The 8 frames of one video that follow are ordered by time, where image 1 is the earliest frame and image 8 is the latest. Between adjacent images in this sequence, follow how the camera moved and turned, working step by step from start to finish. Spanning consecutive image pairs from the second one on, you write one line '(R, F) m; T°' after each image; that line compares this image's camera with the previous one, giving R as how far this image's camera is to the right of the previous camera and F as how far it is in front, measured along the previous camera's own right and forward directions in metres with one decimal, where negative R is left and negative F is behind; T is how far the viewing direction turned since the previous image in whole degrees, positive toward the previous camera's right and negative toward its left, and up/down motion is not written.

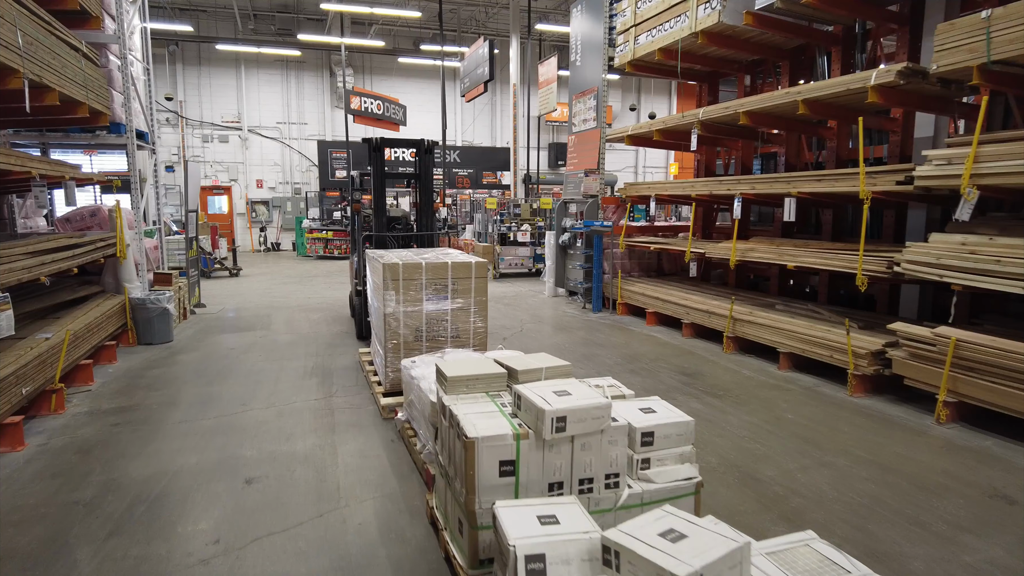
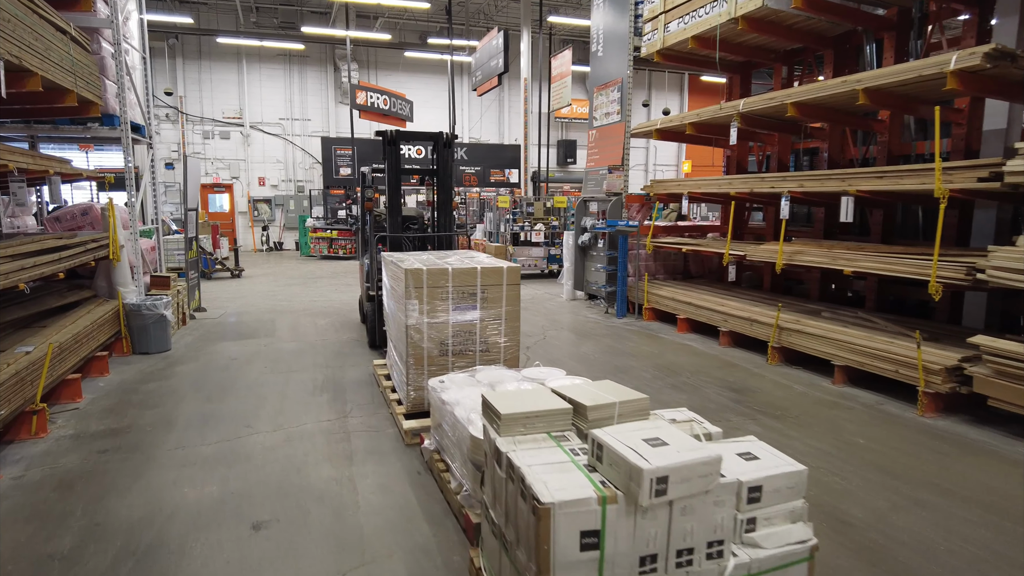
(-0.2, +0.5) m; 0°
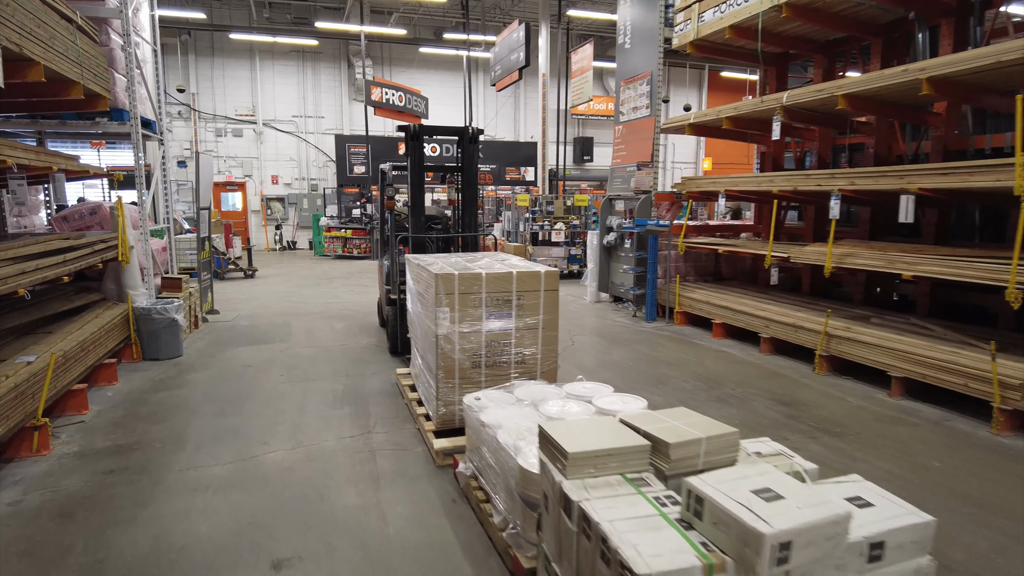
(-0.2, +0.3) m; -1°
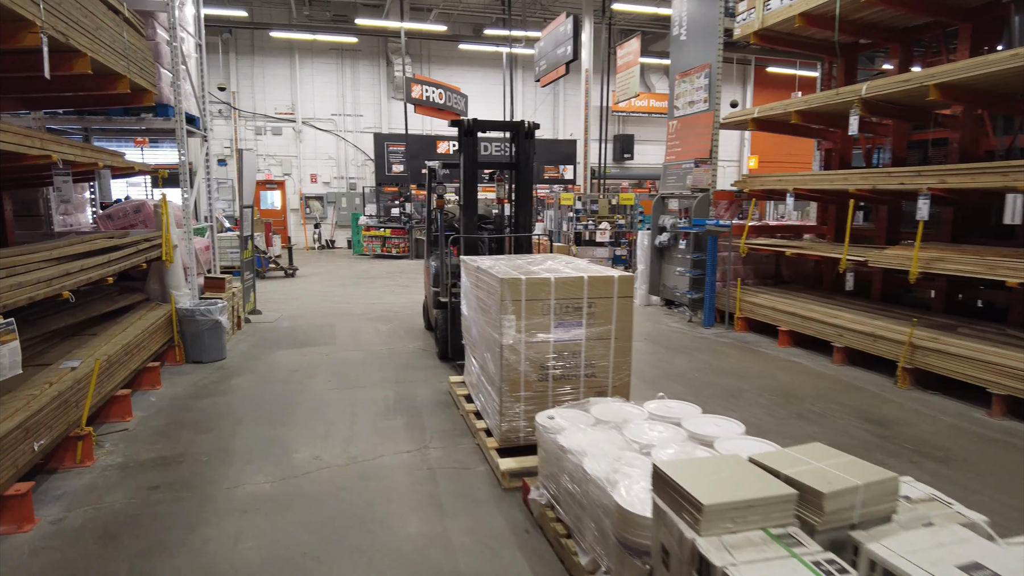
(-0.2, +0.3) m; -3°
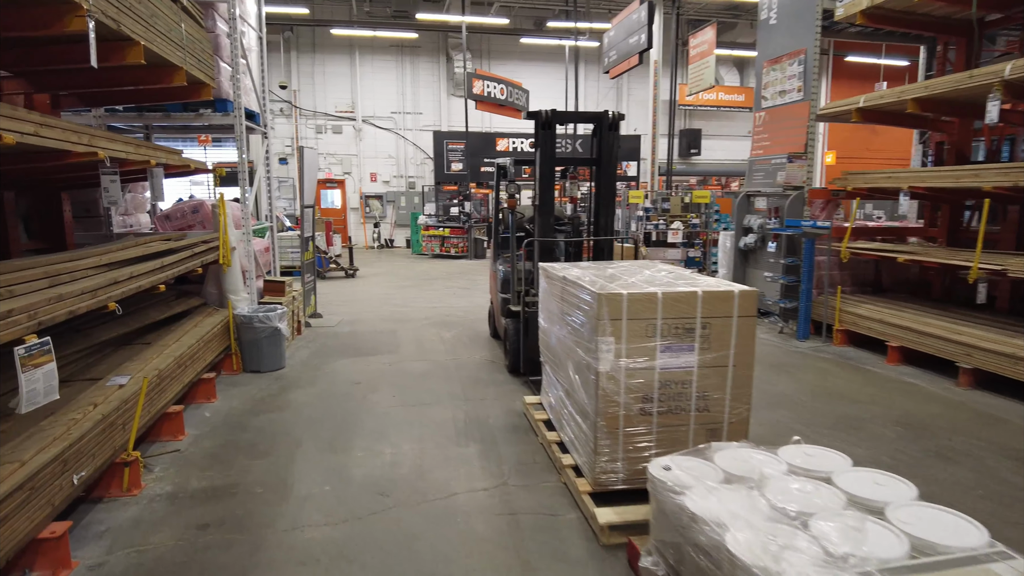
(-0.2, +0.5) m; -5°
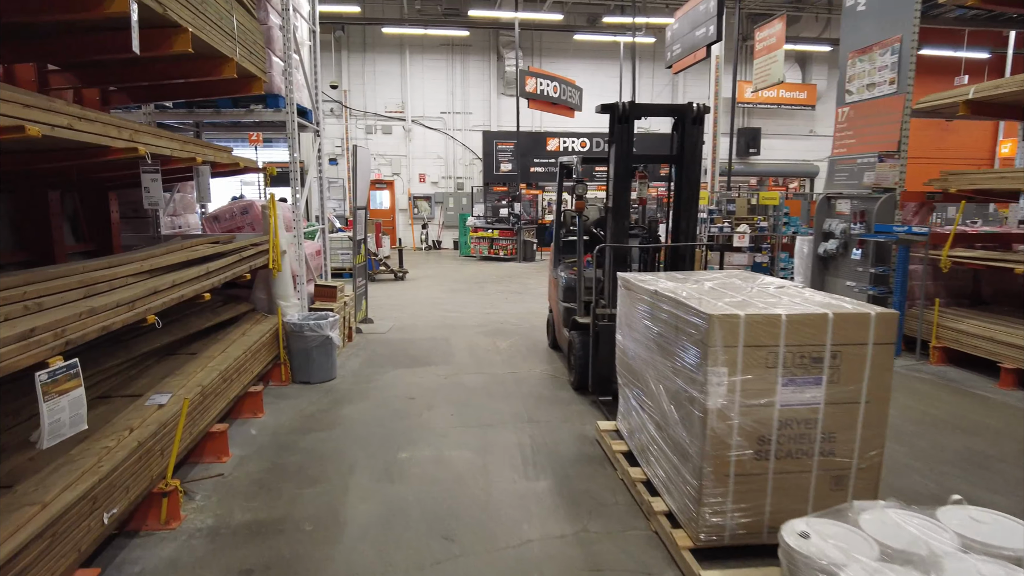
(-0.2, +0.4) m; -4°
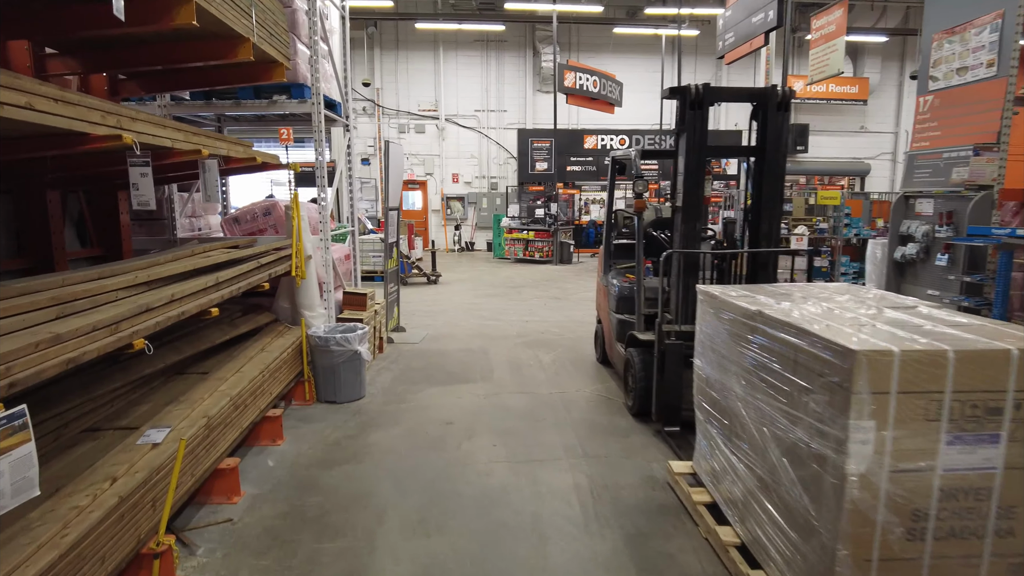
(-0.1, +0.5) m; -3°
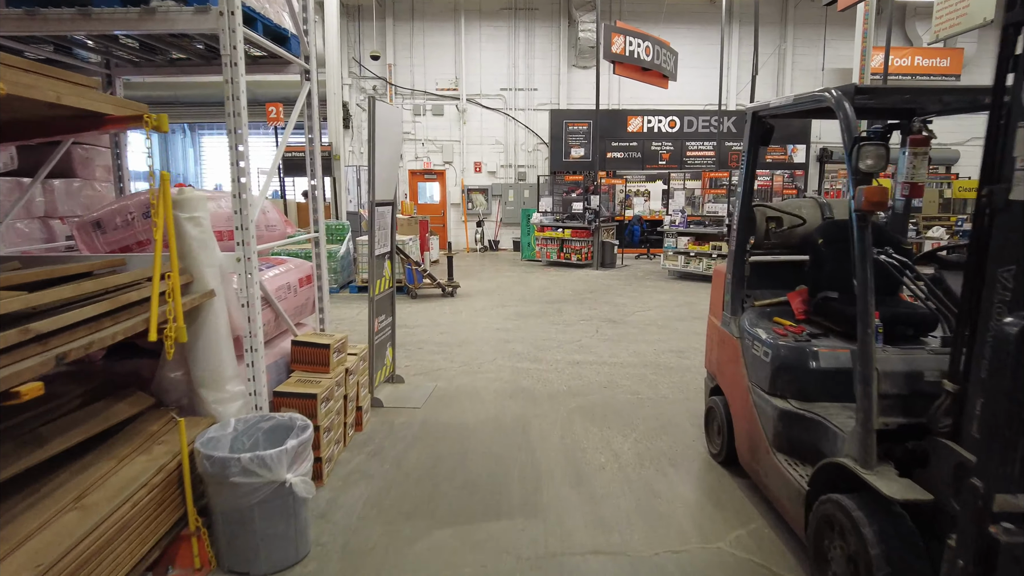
(-0.2, +2.1) m; -2°
